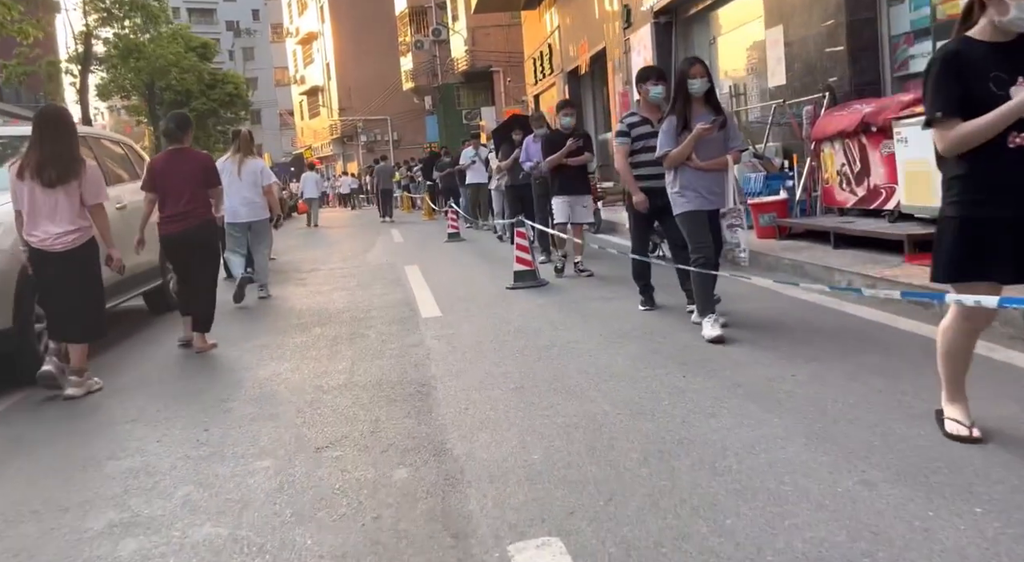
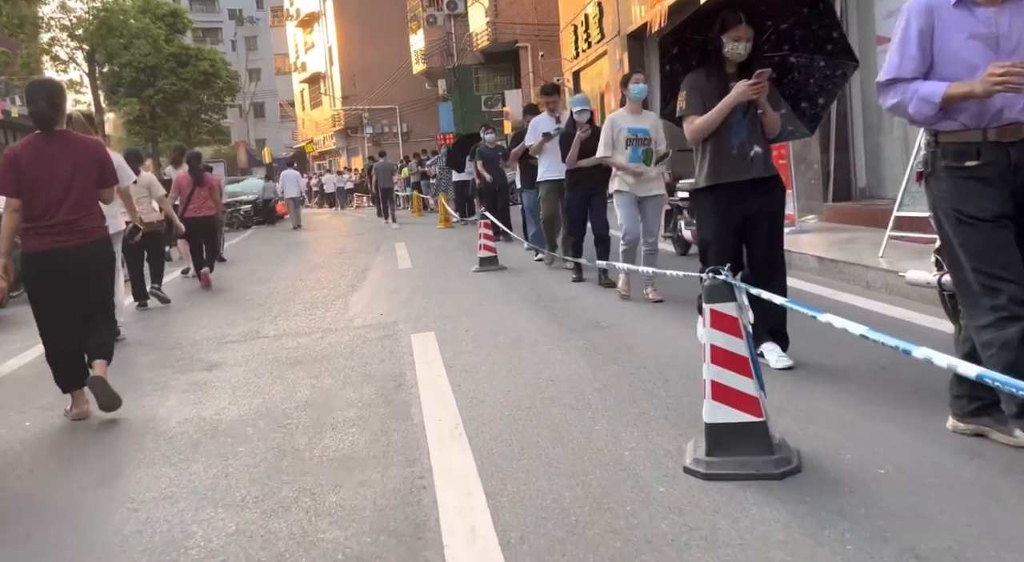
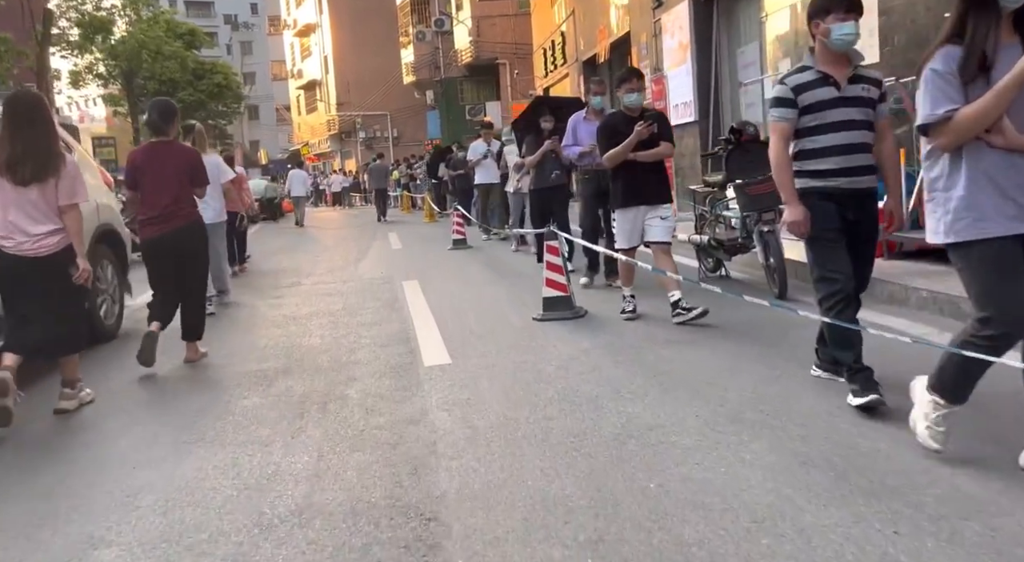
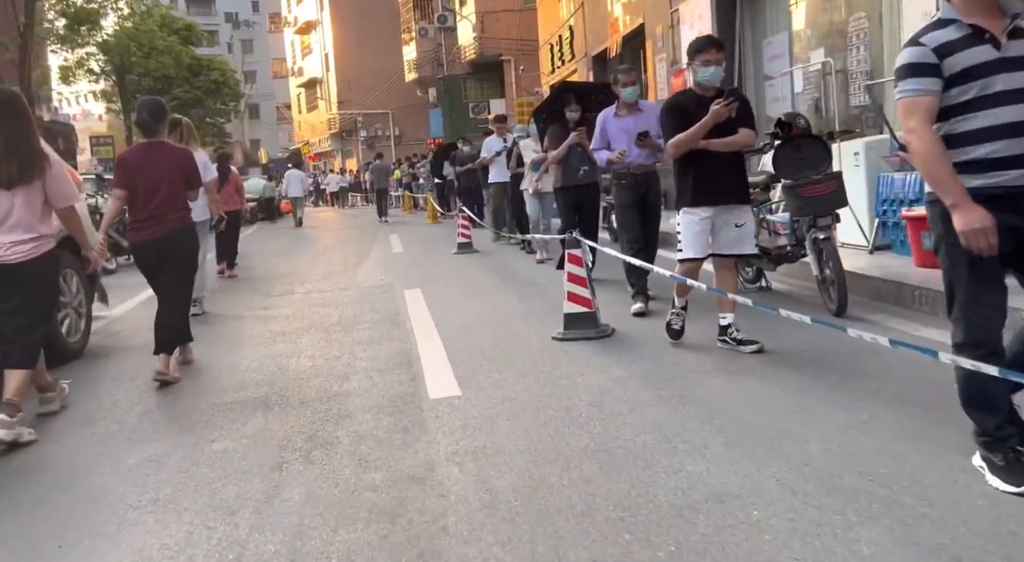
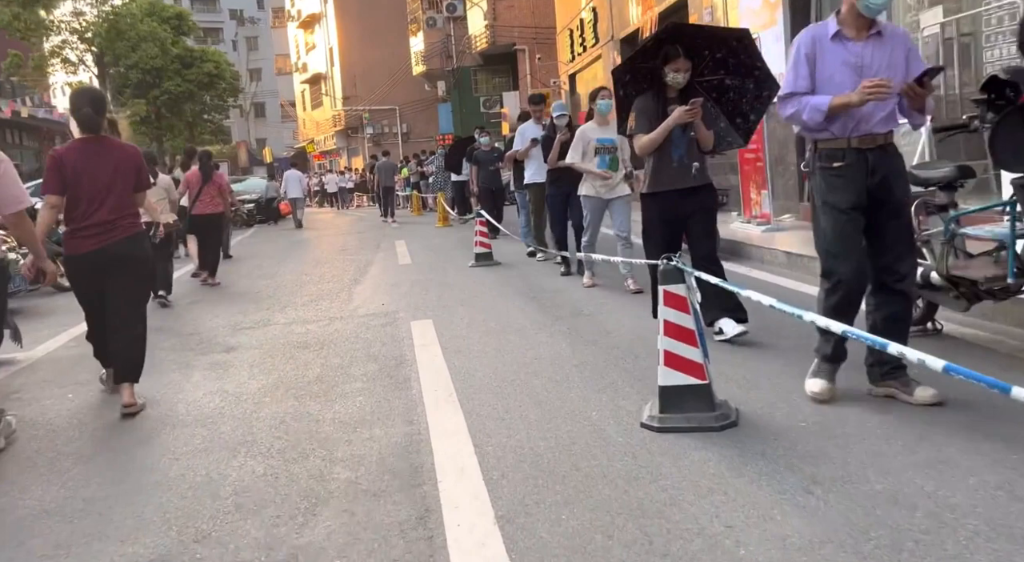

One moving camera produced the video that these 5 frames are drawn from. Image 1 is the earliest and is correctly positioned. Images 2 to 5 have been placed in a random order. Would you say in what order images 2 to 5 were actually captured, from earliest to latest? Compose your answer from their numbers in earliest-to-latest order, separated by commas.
3, 4, 5, 2
